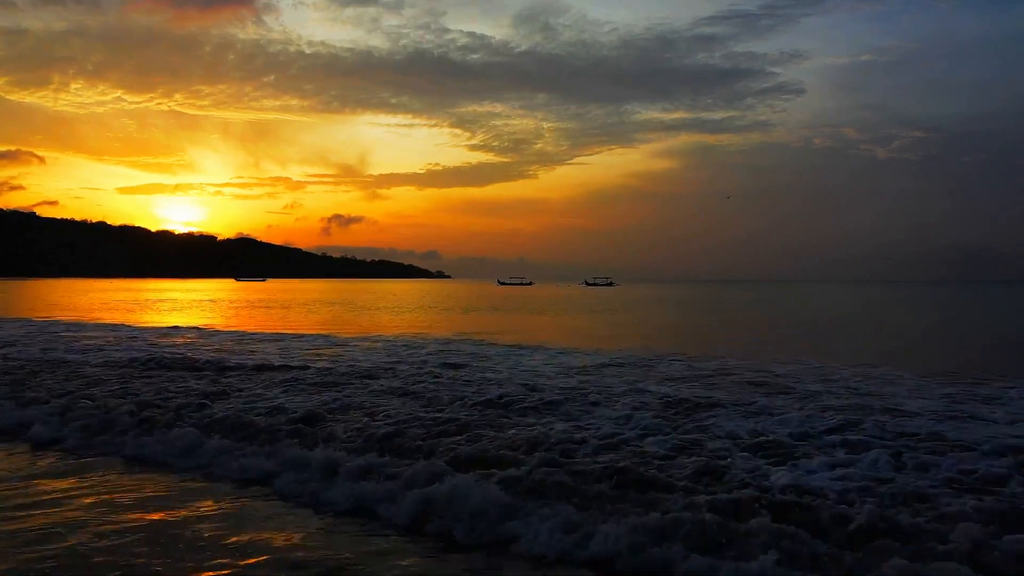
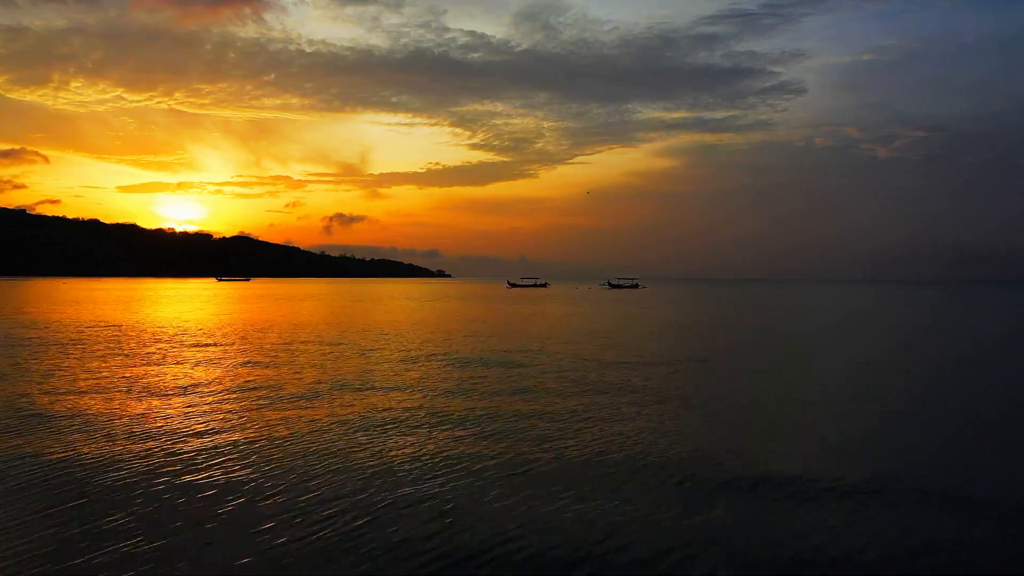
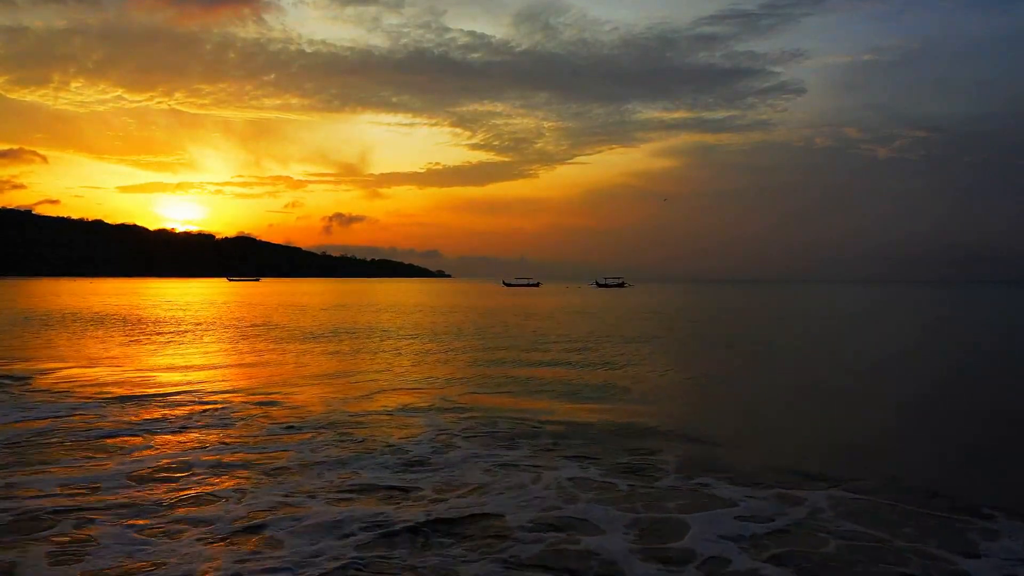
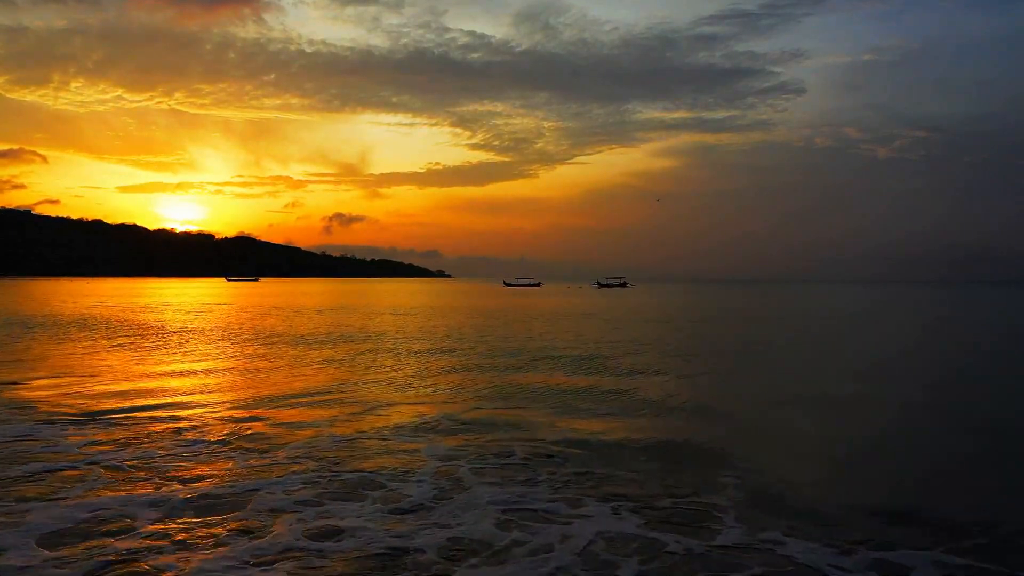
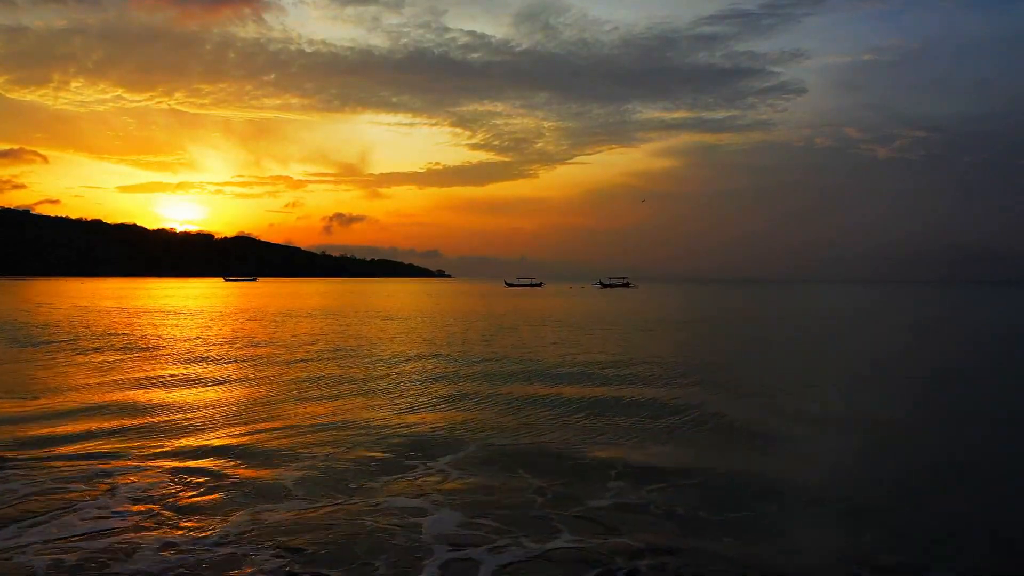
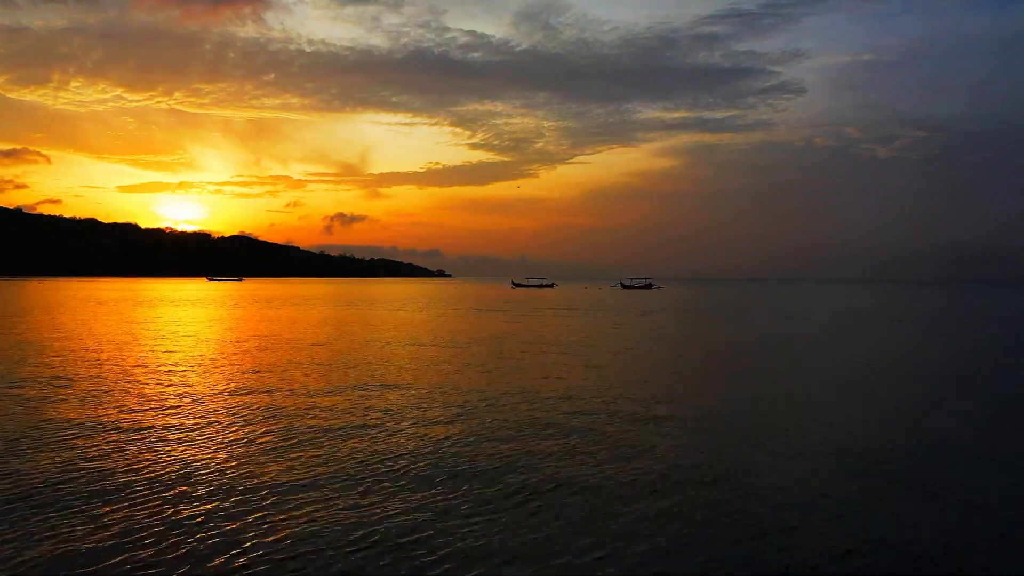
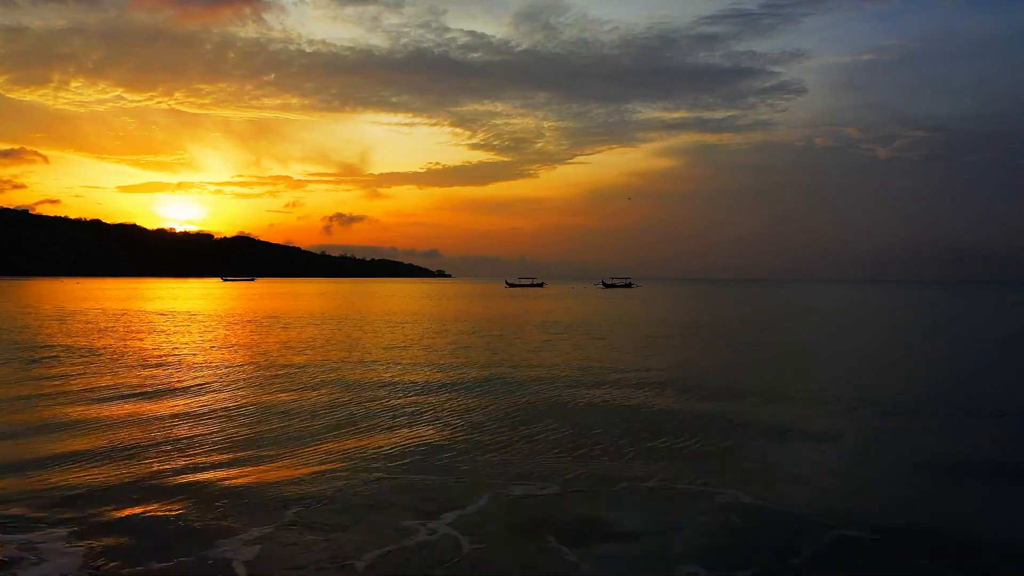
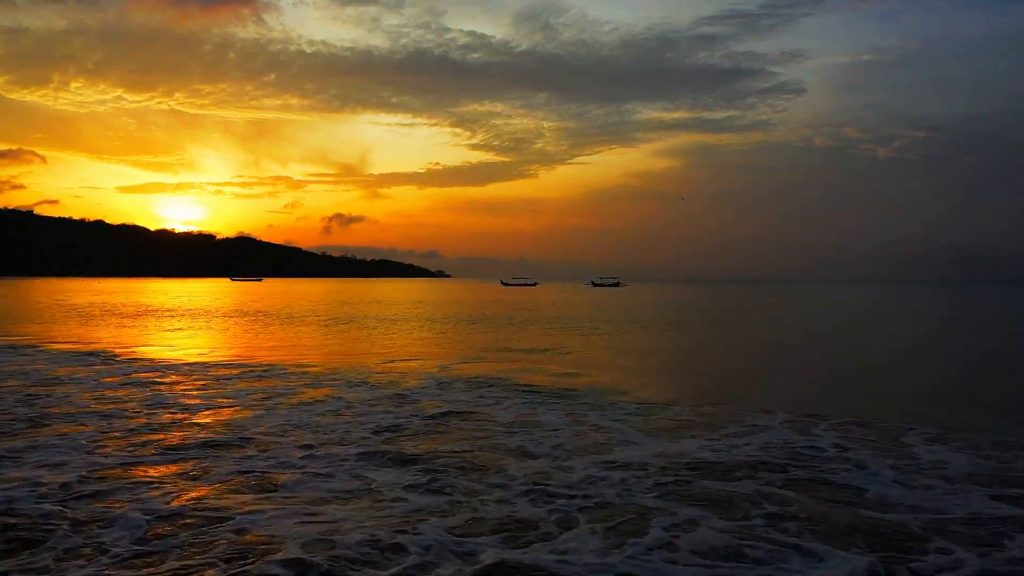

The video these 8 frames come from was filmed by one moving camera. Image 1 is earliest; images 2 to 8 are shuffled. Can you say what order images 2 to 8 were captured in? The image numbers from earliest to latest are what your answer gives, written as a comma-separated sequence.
8, 3, 4, 5, 7, 2, 6
